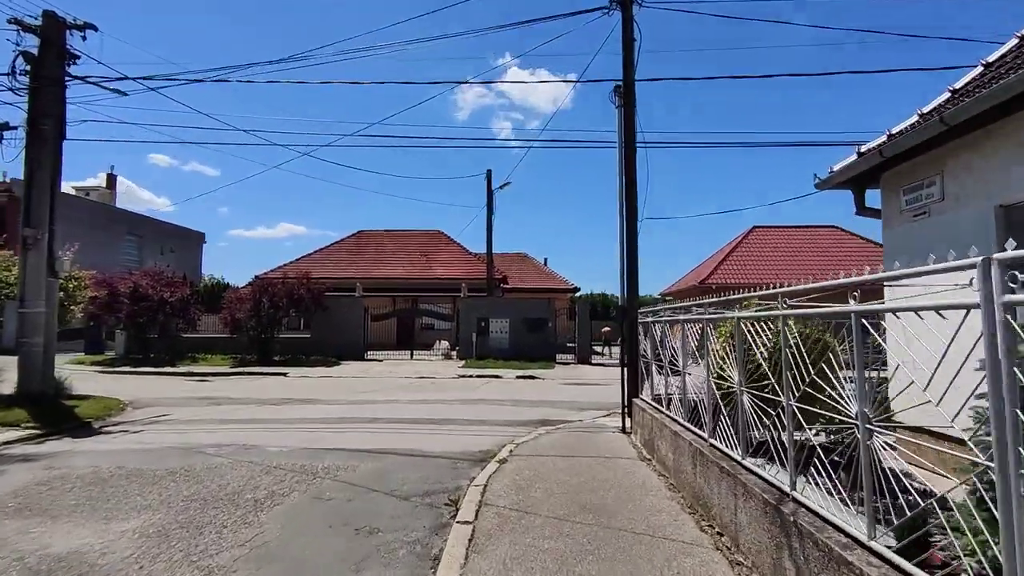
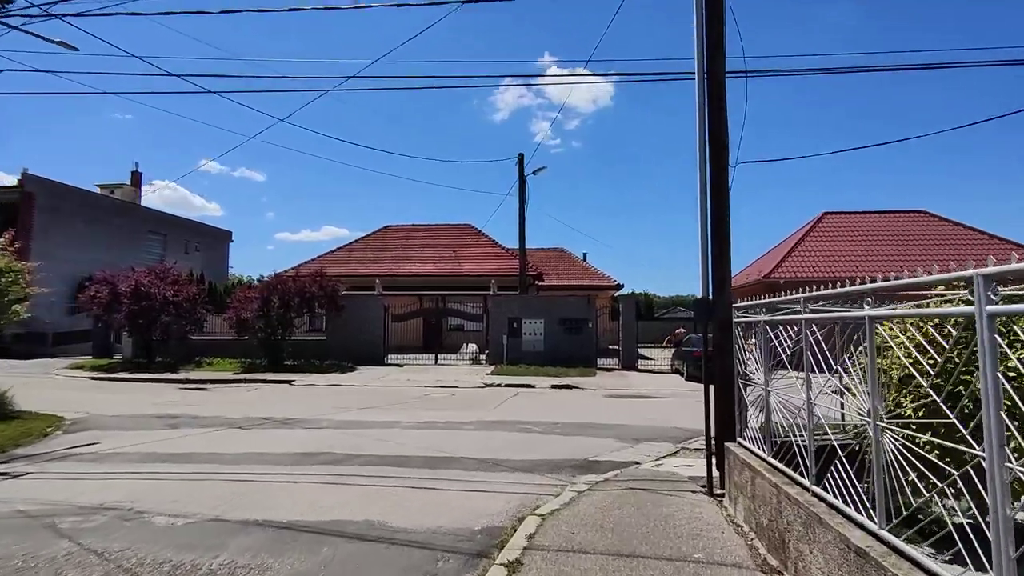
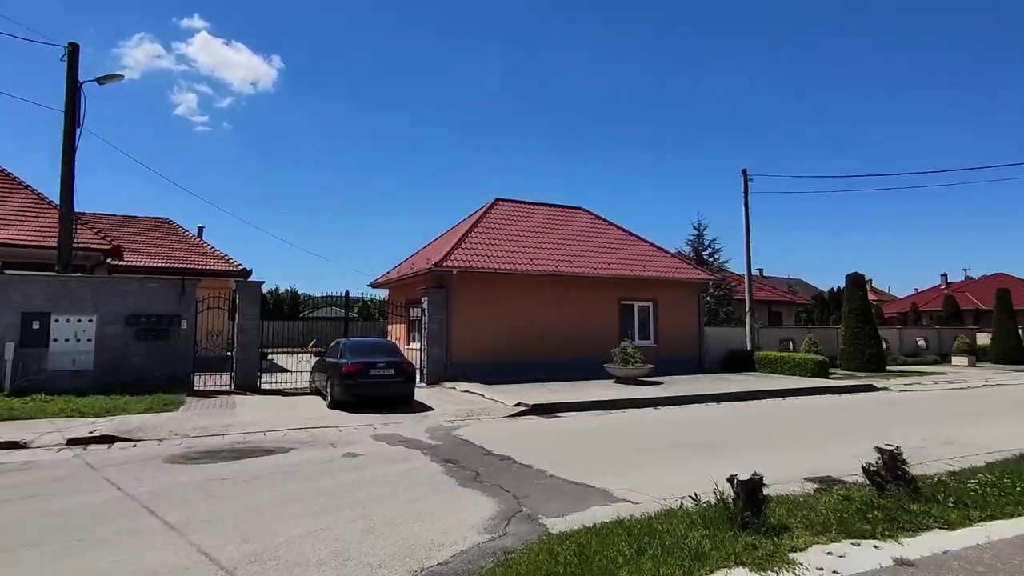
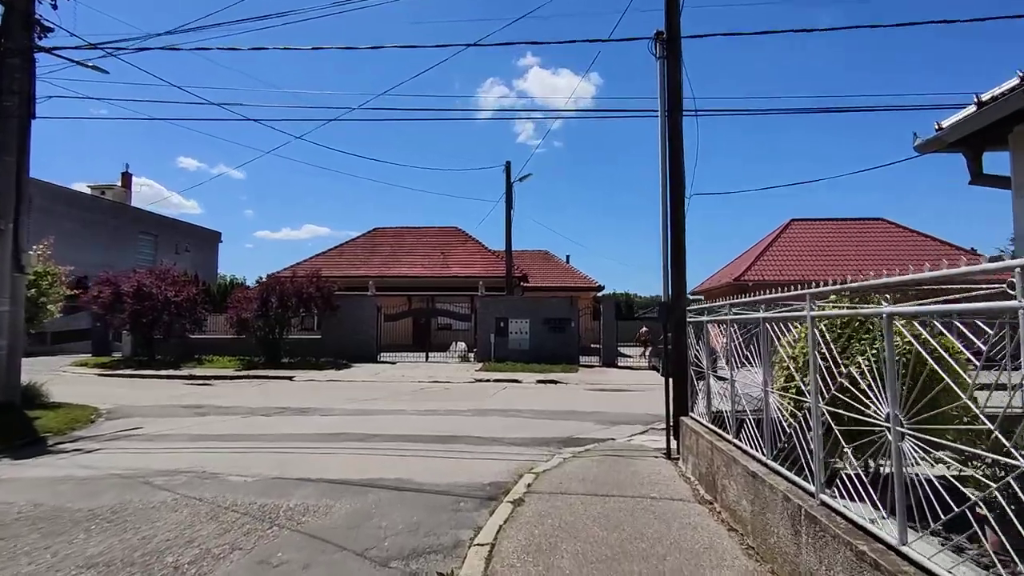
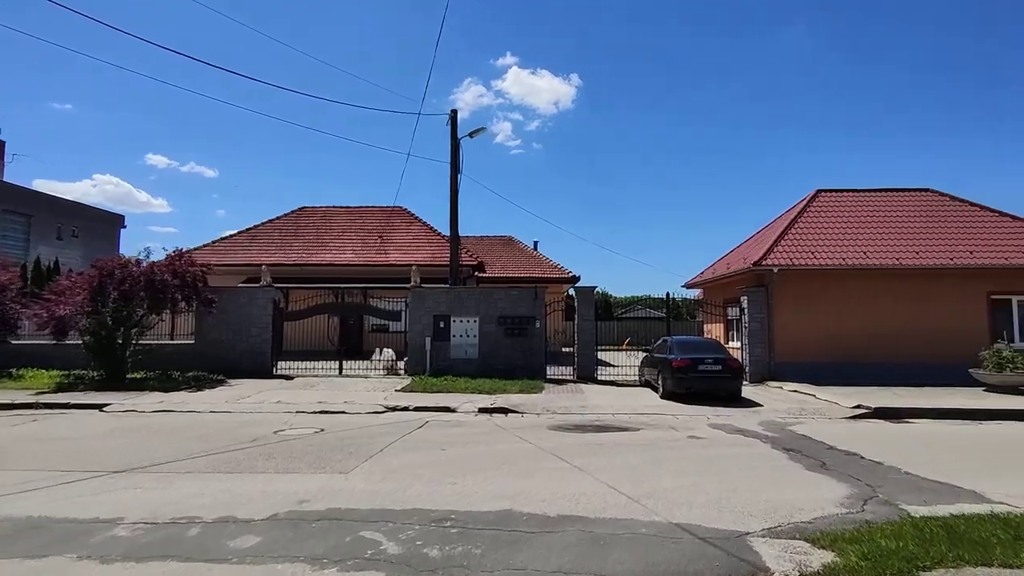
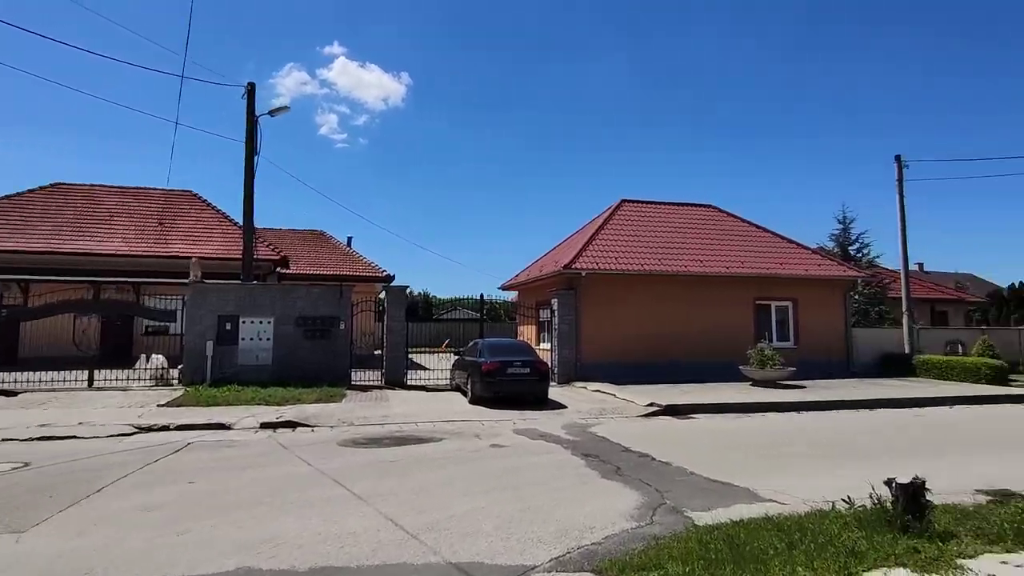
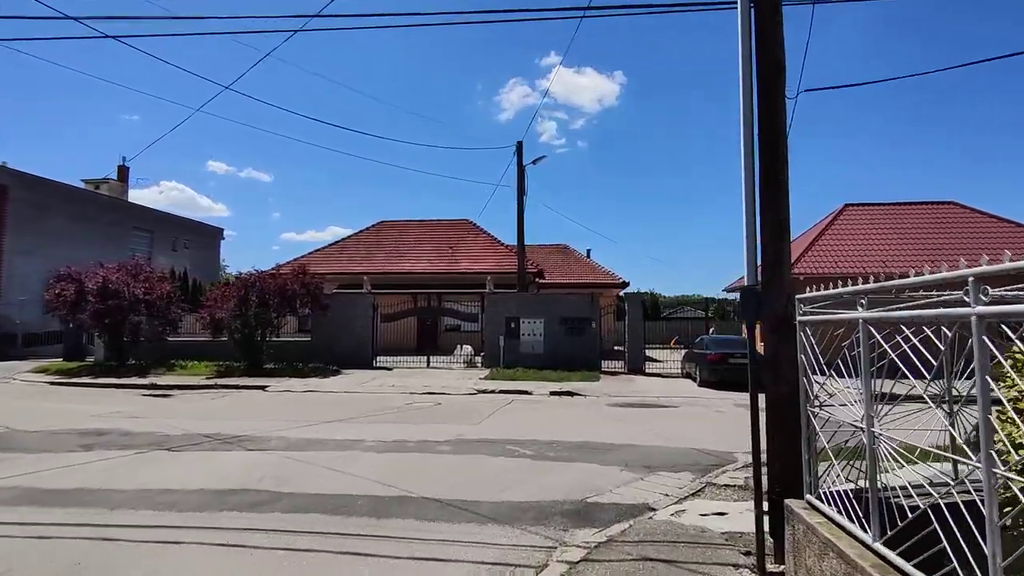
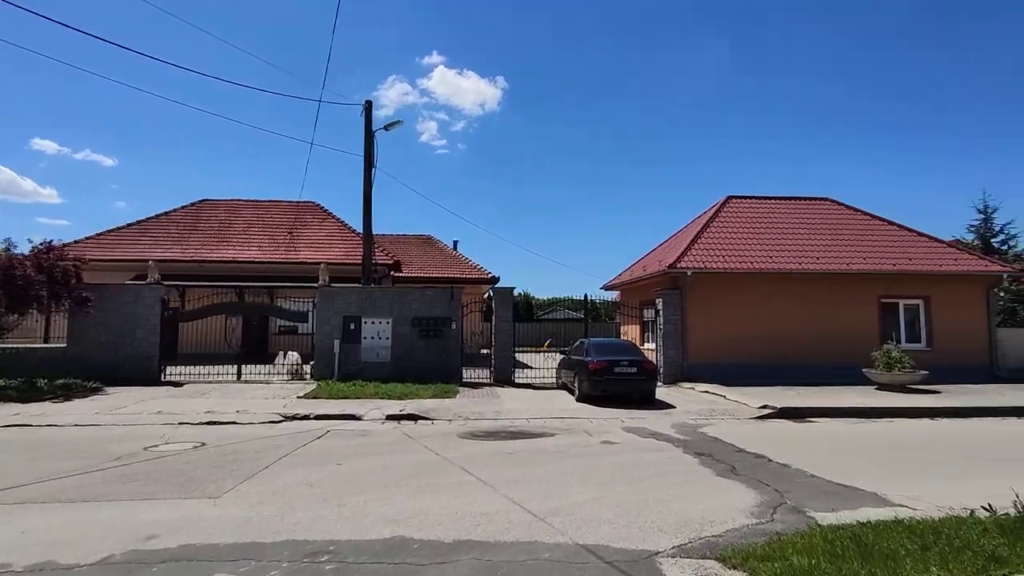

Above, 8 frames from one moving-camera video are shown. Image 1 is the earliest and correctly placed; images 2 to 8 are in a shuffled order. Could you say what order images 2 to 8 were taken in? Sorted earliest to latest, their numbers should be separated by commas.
4, 2, 7, 5, 8, 6, 3
